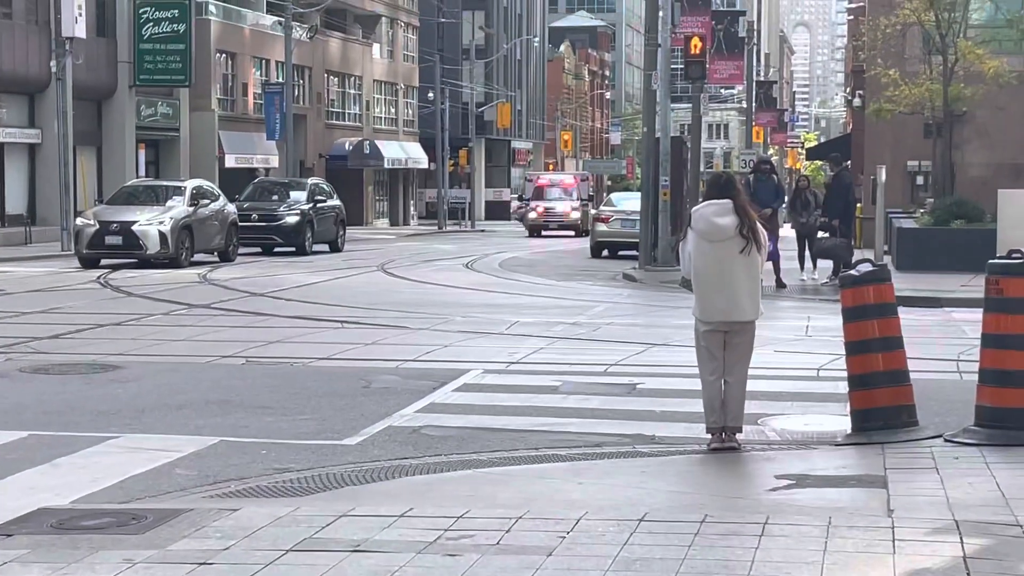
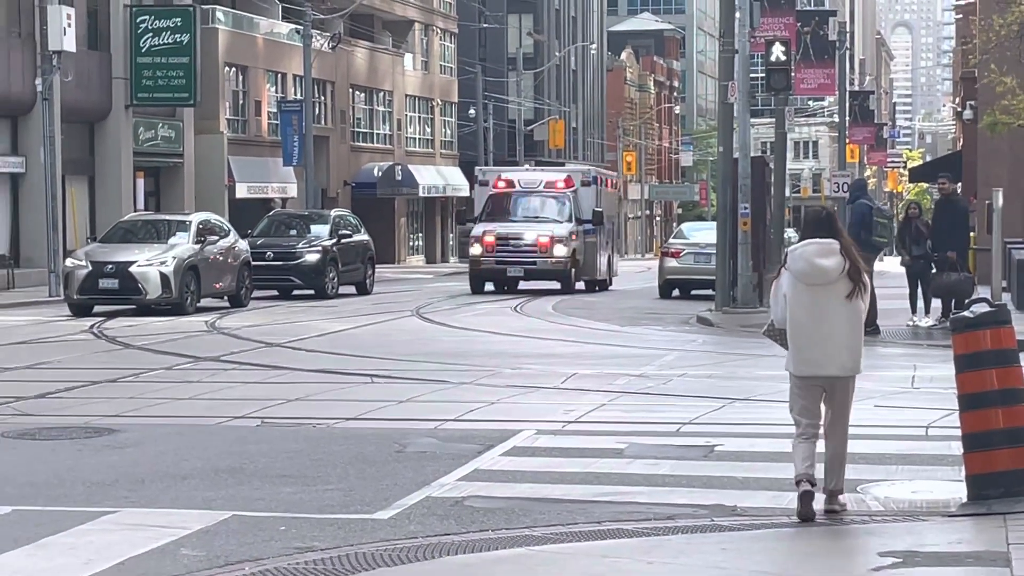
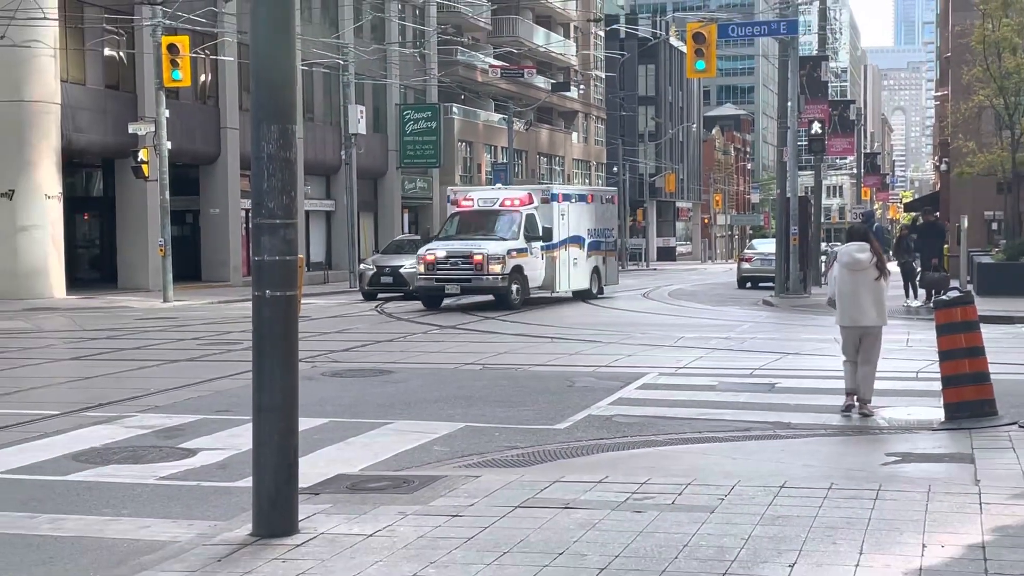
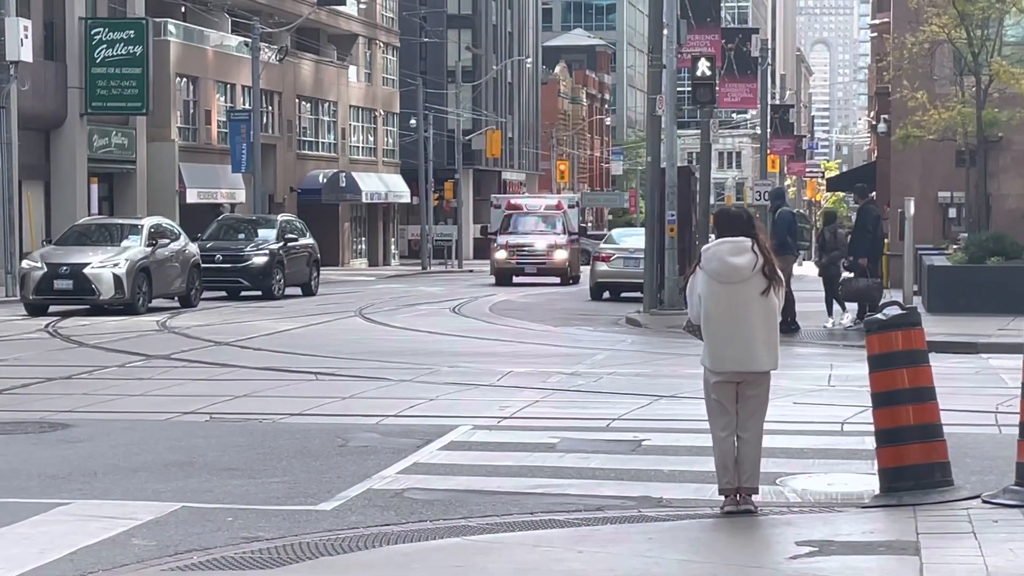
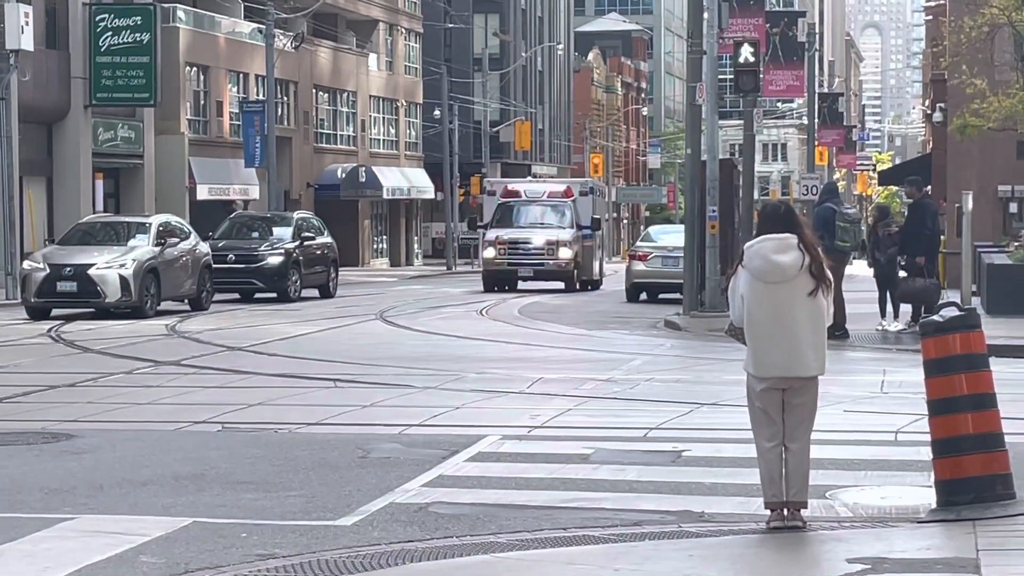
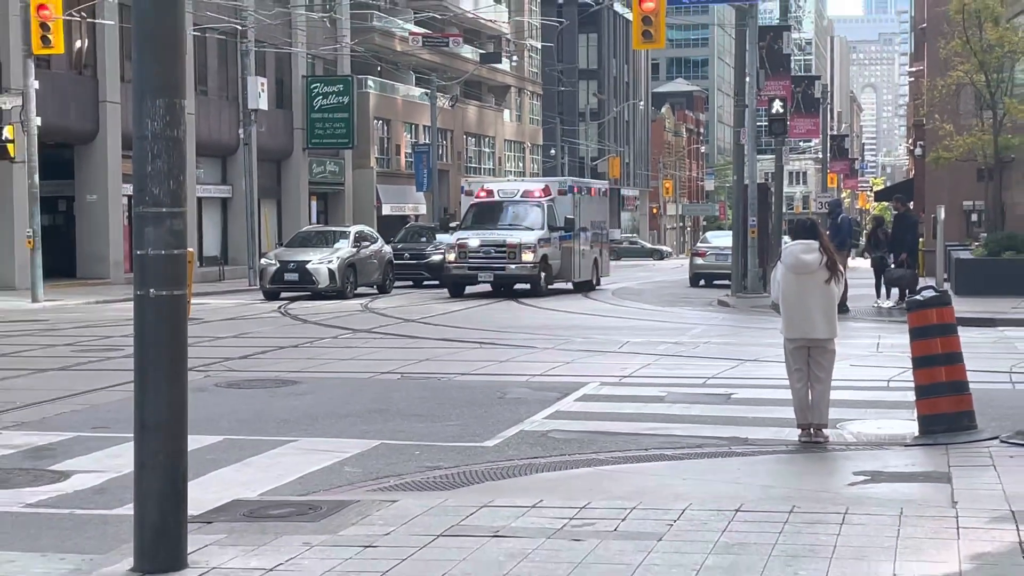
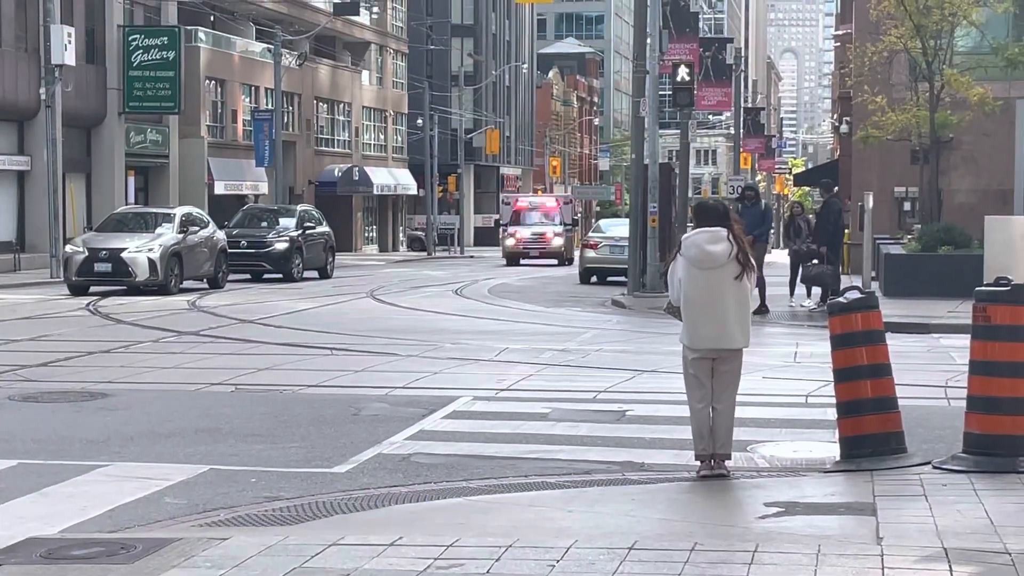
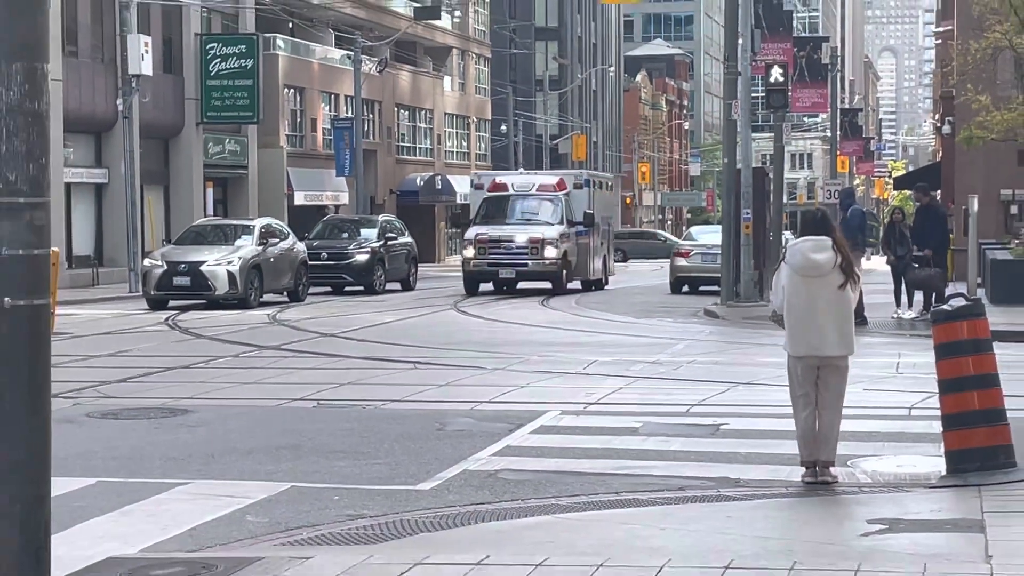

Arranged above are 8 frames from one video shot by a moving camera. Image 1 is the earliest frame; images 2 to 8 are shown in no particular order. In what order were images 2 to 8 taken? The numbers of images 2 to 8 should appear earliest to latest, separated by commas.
7, 4, 5, 2, 8, 6, 3
